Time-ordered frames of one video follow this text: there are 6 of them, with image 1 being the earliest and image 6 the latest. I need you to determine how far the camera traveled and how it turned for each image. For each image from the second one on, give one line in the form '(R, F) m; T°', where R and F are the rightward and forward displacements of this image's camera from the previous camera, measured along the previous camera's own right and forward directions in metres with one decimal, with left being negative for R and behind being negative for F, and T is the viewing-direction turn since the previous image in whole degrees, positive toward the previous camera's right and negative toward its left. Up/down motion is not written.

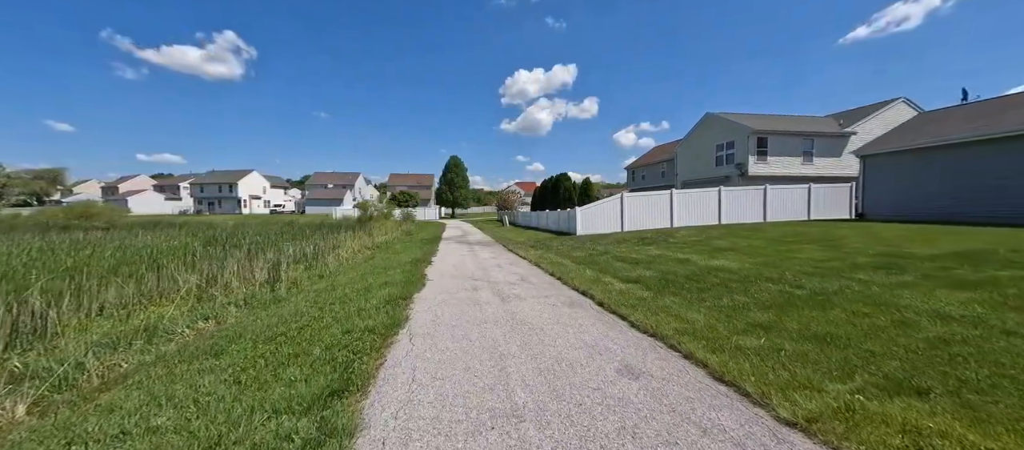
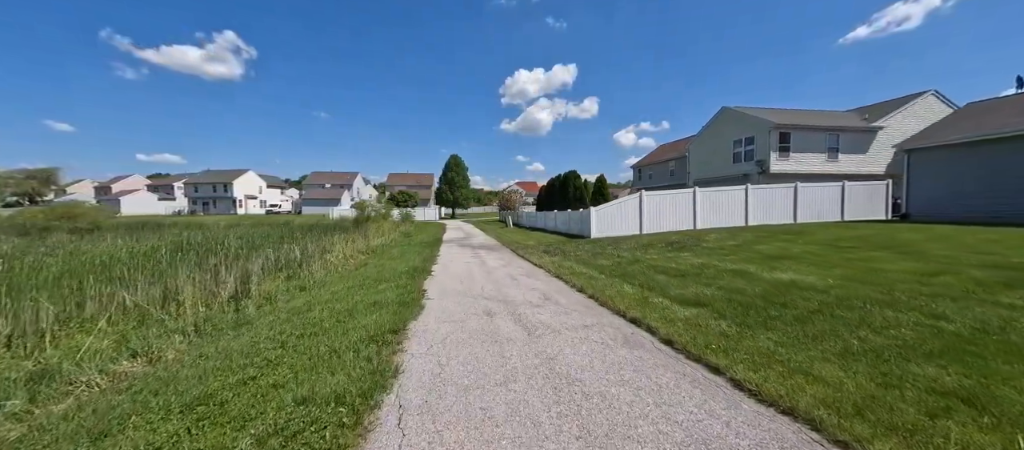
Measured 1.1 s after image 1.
(-0.3, +1.4) m; 0°
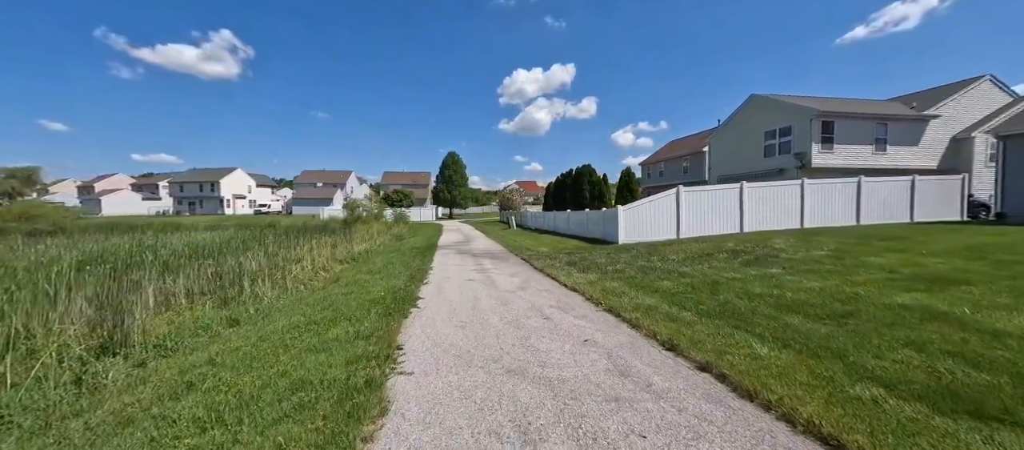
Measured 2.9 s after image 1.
(-0.4, +2.6) m; 0°
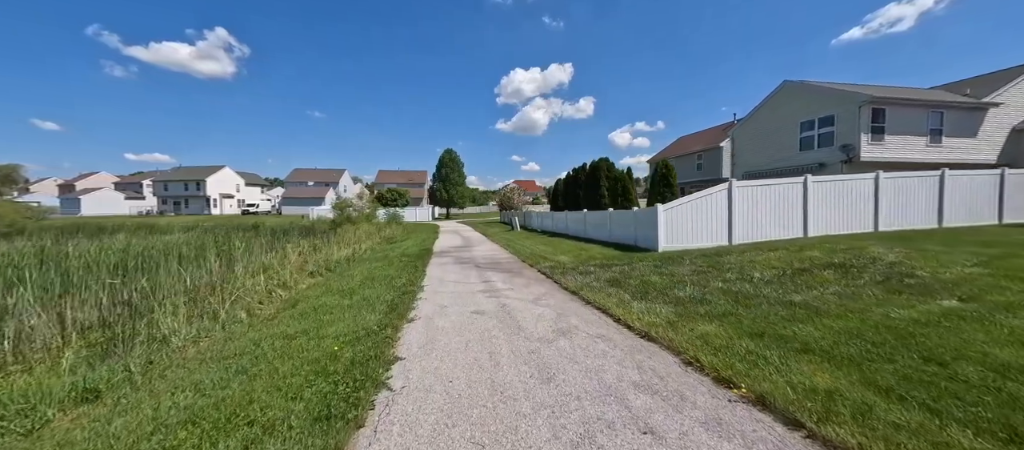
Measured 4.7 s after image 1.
(-0.4, +2.3) m; 0°
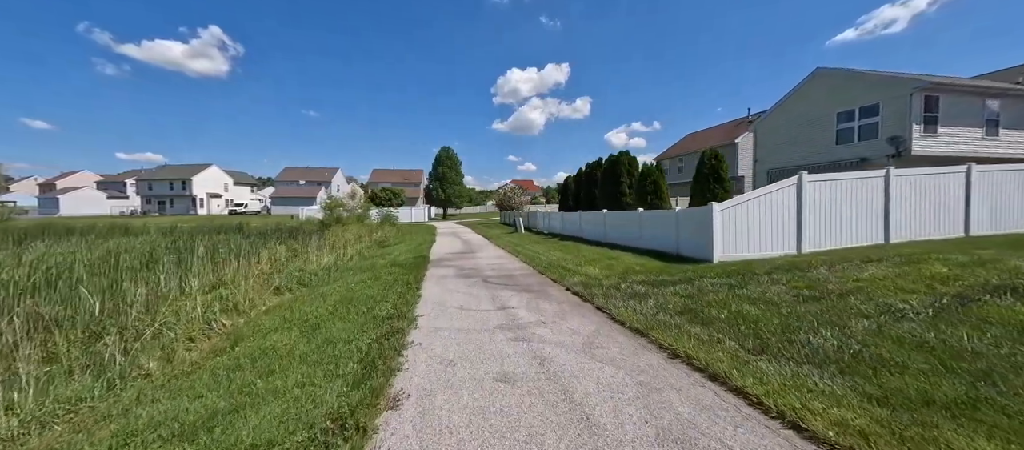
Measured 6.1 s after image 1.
(-0.4, +1.9) m; +1°
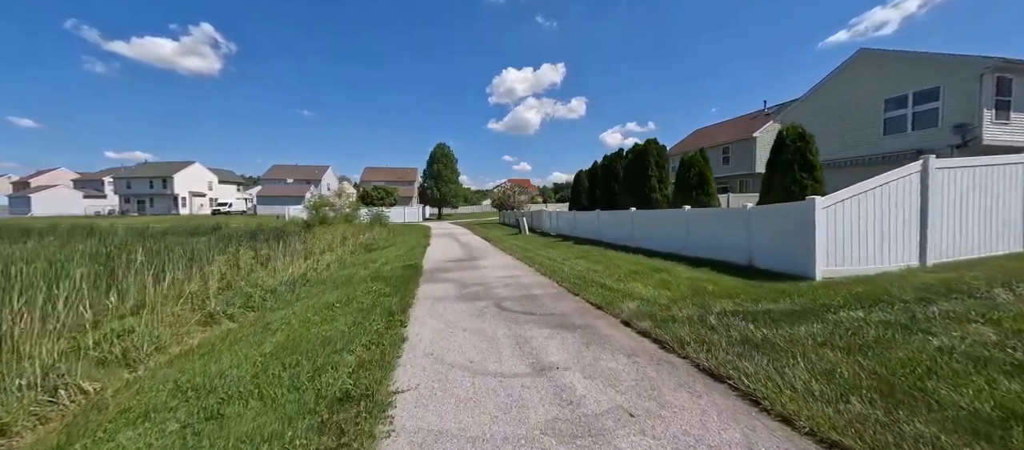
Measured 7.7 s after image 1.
(-0.4, +2.1) m; +1°
